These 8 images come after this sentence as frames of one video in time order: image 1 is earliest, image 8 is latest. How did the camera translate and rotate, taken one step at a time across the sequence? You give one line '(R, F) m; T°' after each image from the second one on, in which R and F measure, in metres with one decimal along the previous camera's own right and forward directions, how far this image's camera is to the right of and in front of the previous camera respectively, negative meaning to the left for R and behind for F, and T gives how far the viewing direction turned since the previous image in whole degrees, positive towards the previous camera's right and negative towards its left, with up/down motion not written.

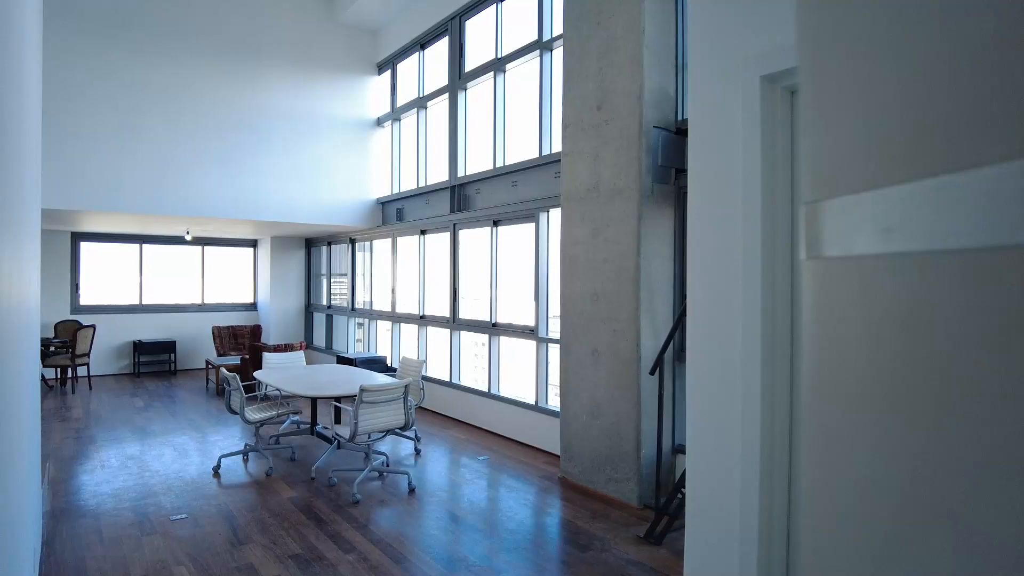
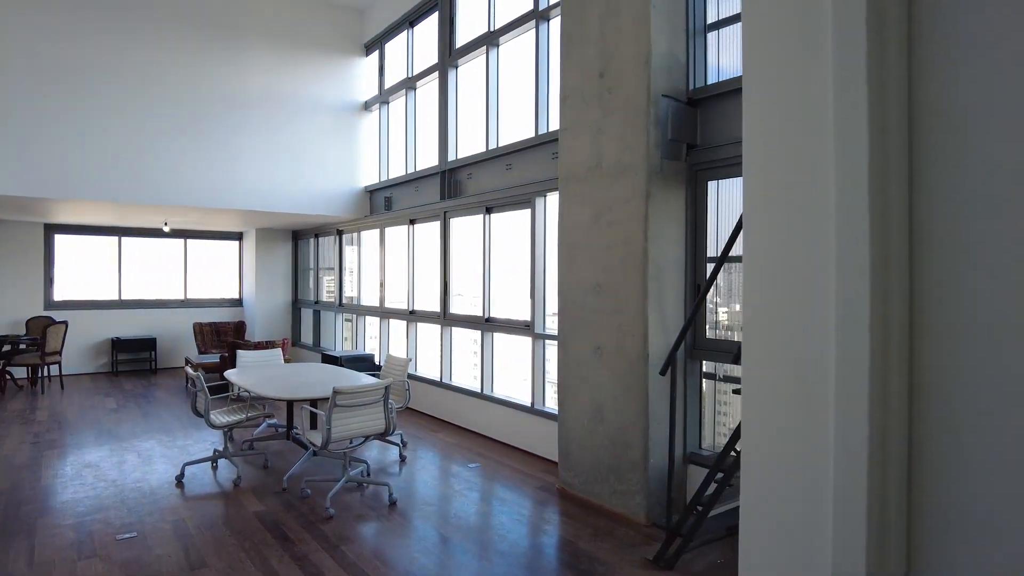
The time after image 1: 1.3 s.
(0.0, +0.5) m; 0°
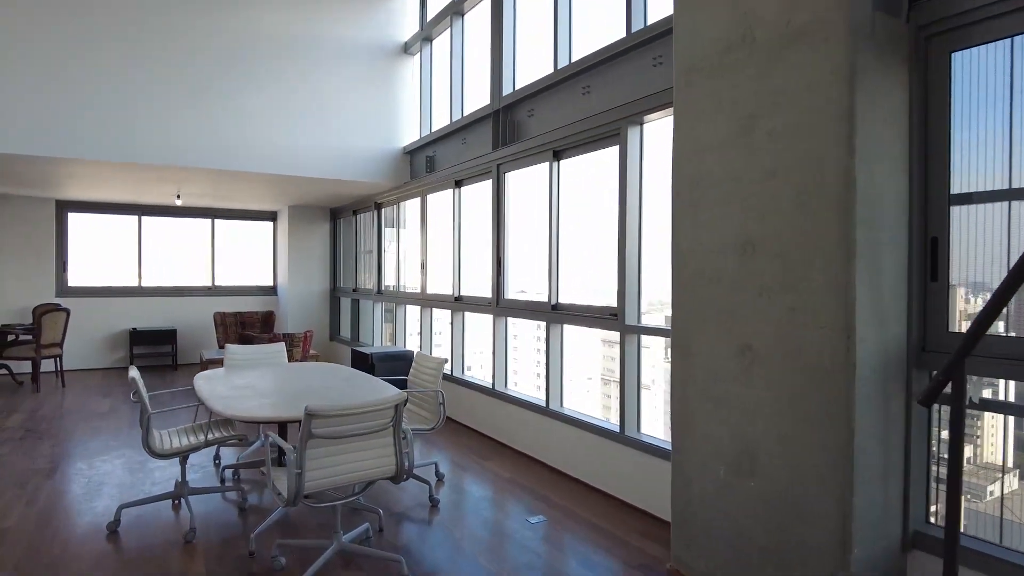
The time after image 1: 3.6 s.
(-0.1, +1.6) m; -6°
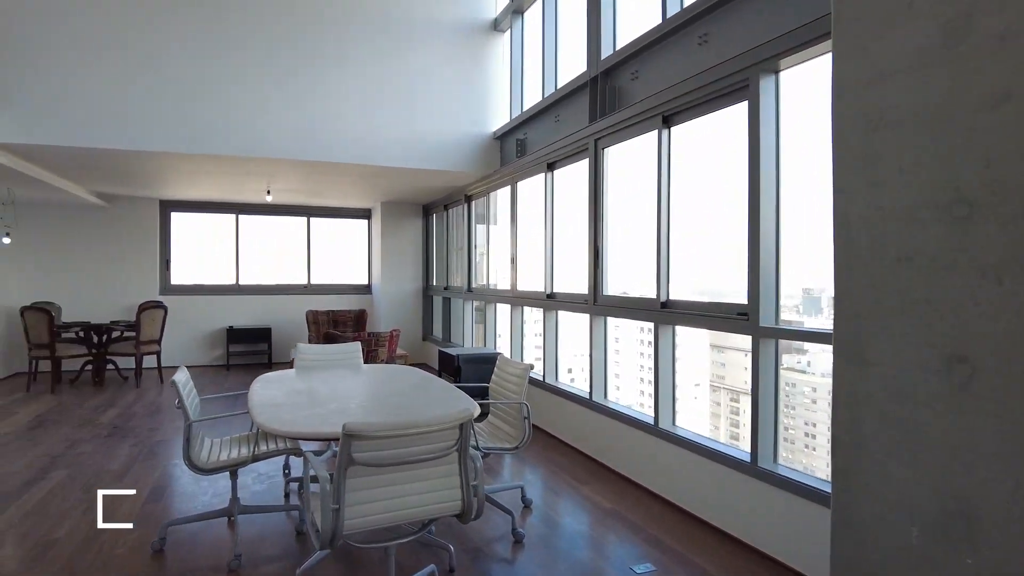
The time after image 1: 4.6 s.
(0.0, +0.6) m; -9°
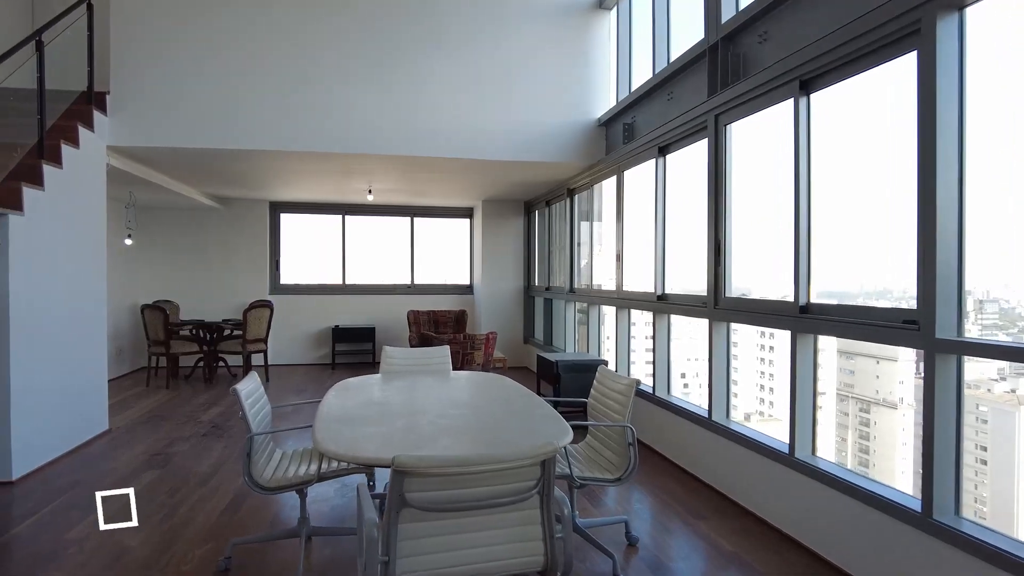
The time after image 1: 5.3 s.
(0.0, +0.4) m; -10°
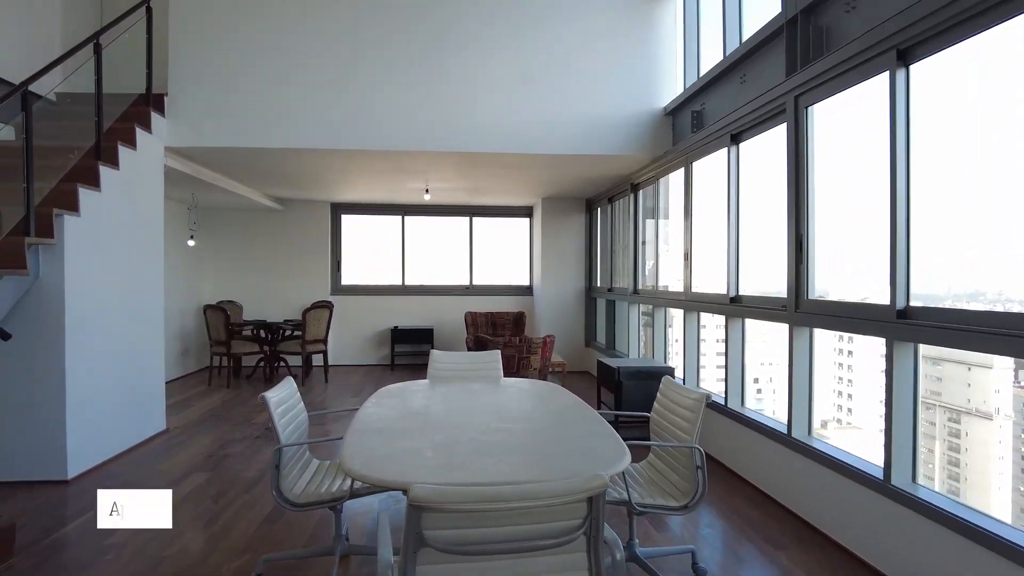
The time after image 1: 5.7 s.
(+0.1, +0.3) m; -6°
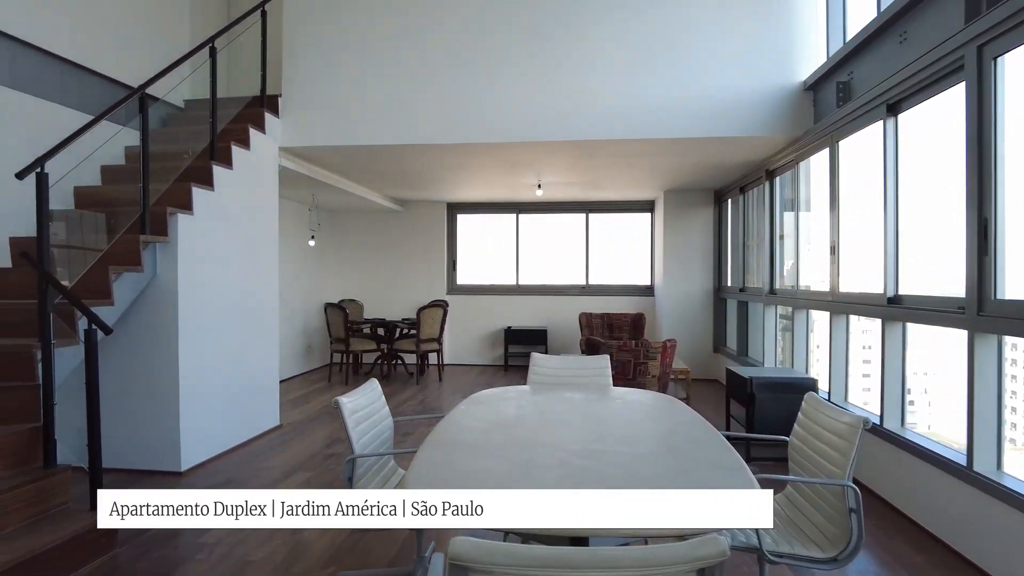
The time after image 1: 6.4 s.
(+0.1, +0.3) m; -11°
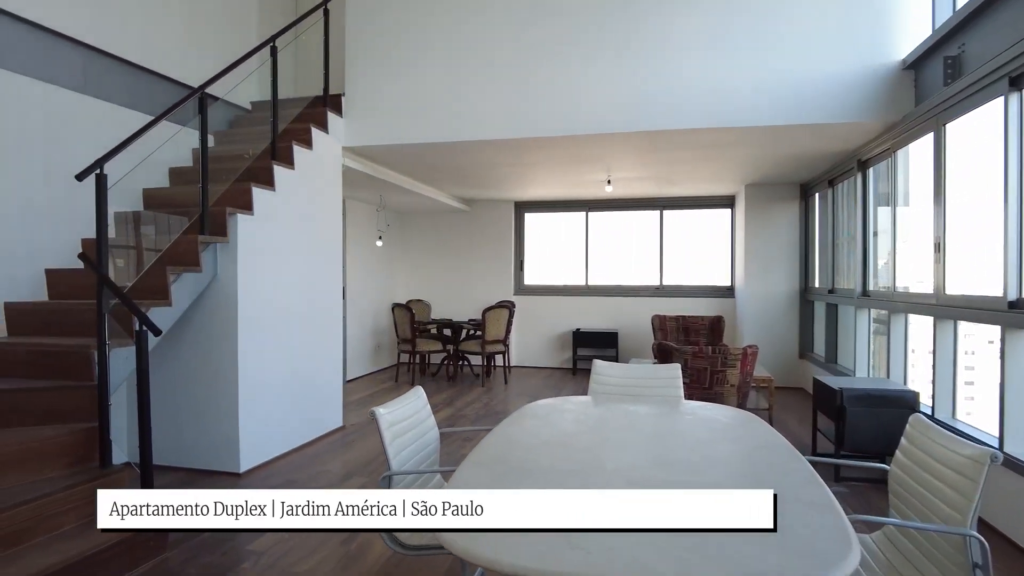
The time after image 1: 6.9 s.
(+0.1, +0.2) m; -7°
